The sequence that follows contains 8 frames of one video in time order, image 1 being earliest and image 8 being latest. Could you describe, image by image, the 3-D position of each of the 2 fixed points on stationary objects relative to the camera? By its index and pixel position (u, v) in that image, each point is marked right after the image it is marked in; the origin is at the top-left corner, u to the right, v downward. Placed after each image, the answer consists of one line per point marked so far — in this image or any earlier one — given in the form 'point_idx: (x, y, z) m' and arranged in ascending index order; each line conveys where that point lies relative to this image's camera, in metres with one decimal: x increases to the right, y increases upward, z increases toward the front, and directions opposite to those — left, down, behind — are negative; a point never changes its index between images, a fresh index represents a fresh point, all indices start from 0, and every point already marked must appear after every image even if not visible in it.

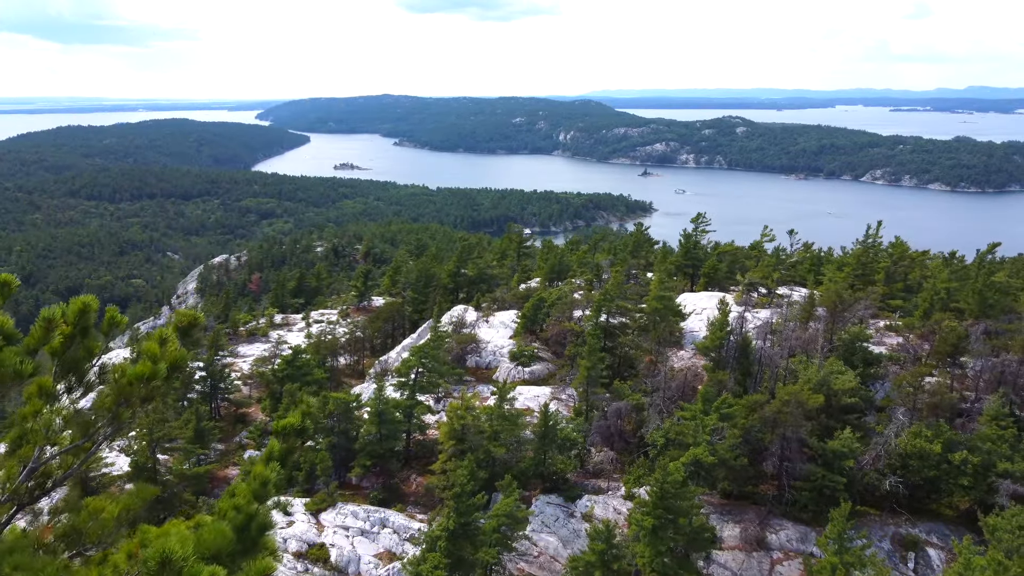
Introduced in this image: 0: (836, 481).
0: (+8.6, -5.1, +15.0) m
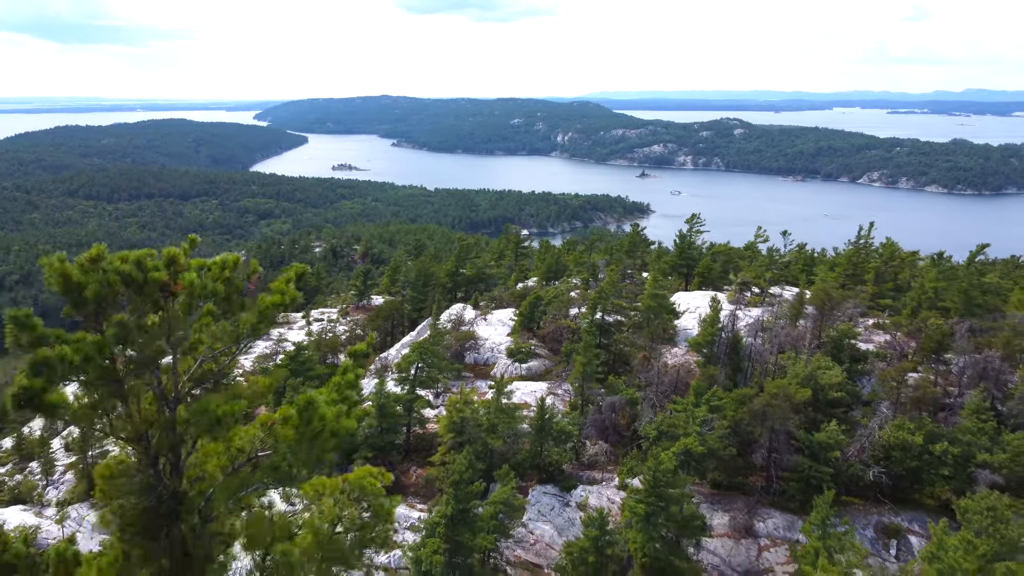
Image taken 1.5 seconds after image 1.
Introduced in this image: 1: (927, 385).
0: (+8.5, -5.0, +15.6) m
1: (+12.9, -3.0, +17.7) m
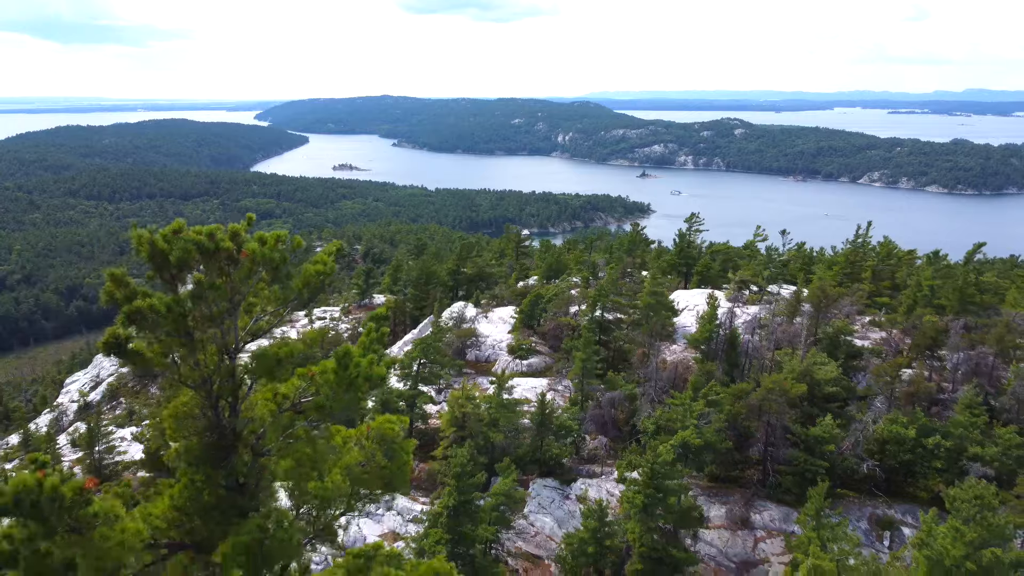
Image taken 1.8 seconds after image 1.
0: (+8.5, -4.9, +15.9) m
1: (+12.9, -2.9, +18.0) m
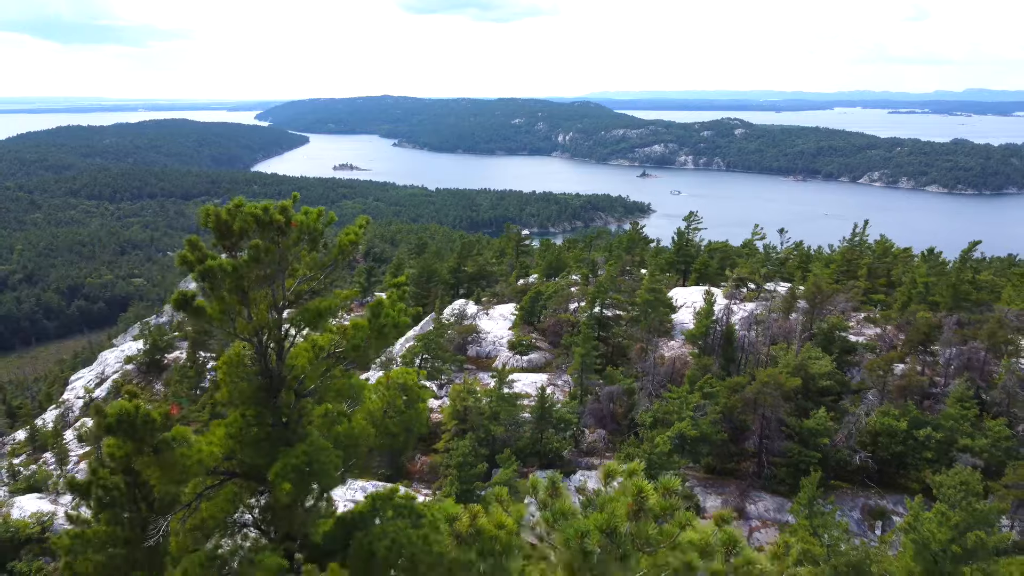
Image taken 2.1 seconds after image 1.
0: (+8.5, -4.8, +16.3) m
1: (+13.0, -2.8, +18.4) m
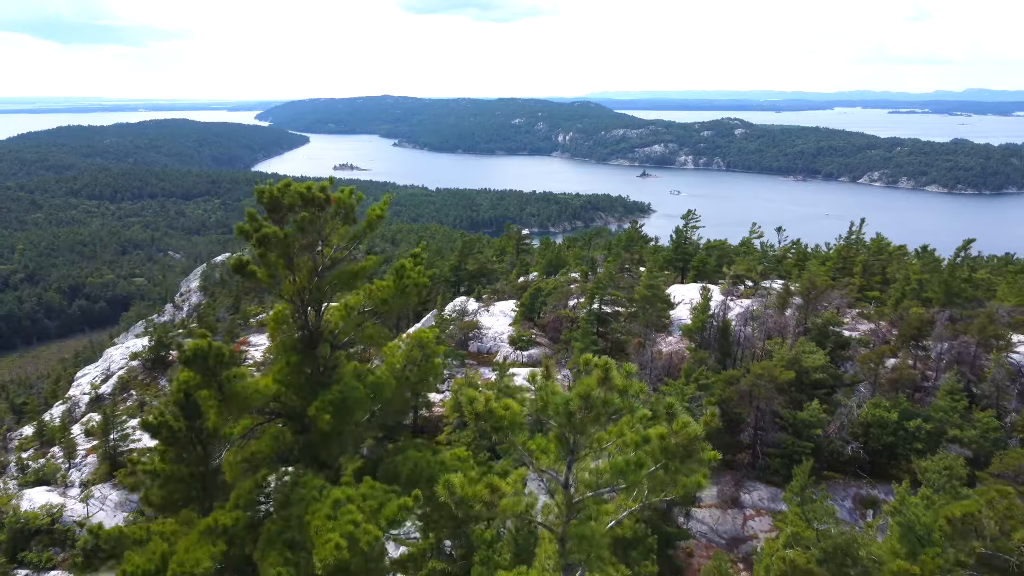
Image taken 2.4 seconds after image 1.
0: (+8.6, -4.7, +16.7) m
1: (+13.0, -2.6, +18.8) m
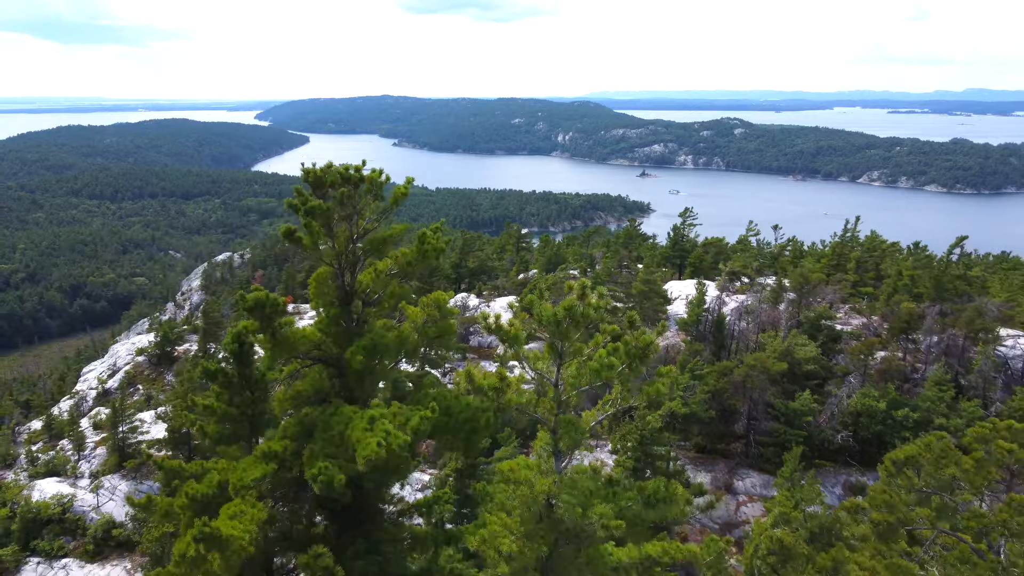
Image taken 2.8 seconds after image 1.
0: (+8.6, -4.4, +17.3) m
1: (+13.0, -2.4, +19.4) m
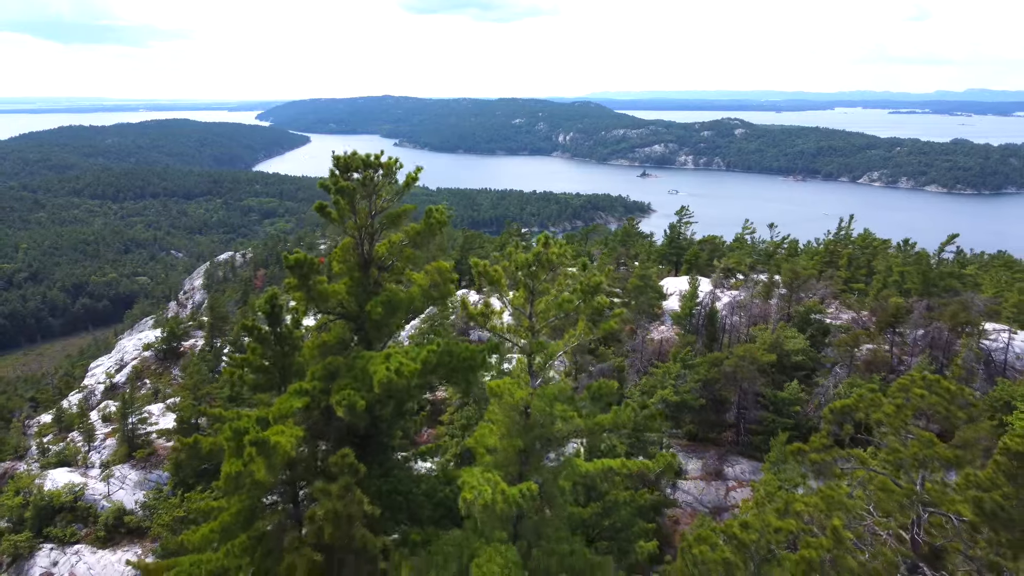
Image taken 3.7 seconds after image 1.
0: (+8.5, -4.2, +17.9) m
1: (+12.9, -2.2, +20.0) m
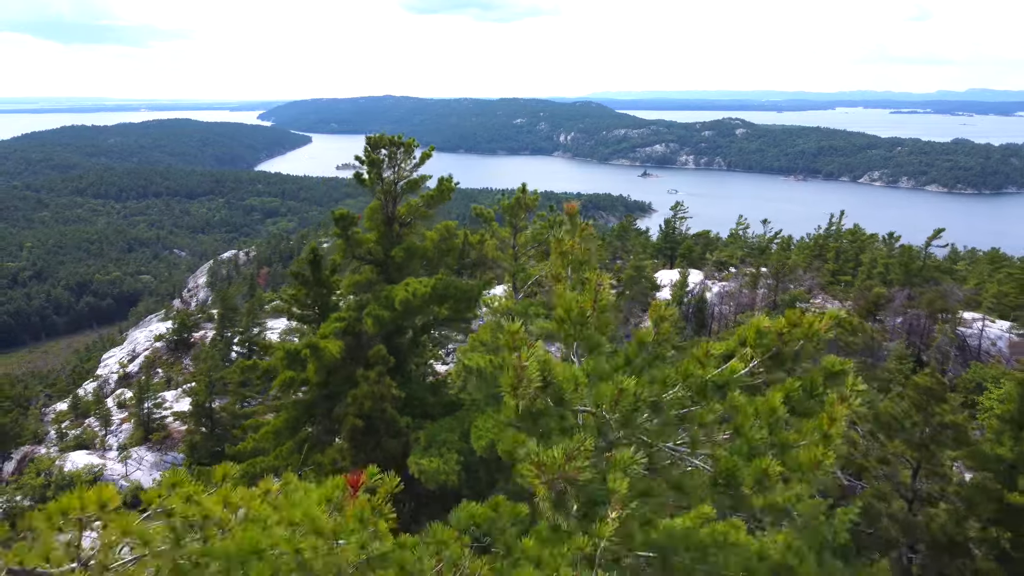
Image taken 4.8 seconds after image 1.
0: (+8.5, -3.8, +19.0) m
1: (+12.9, -1.8, +21.2) m
